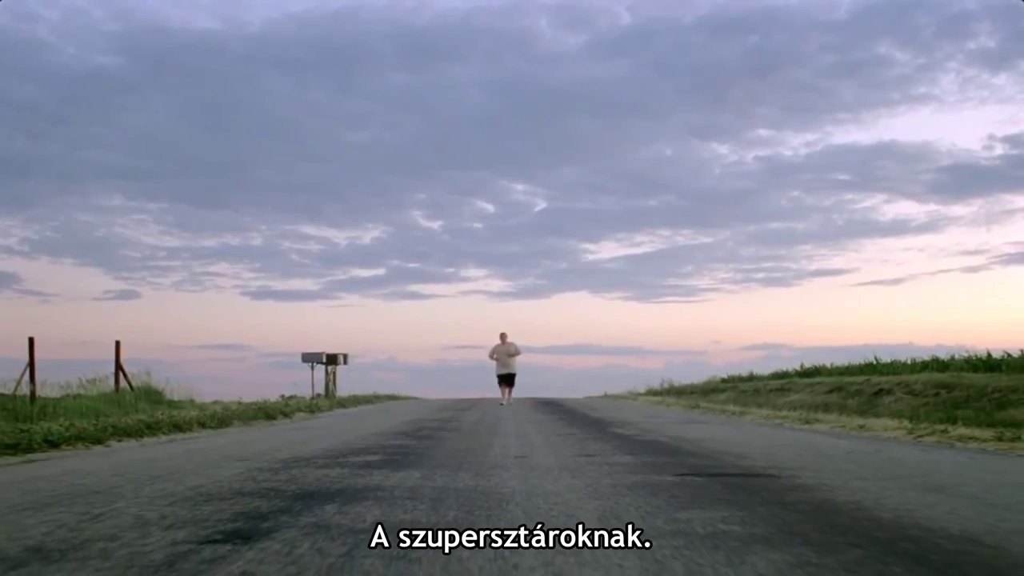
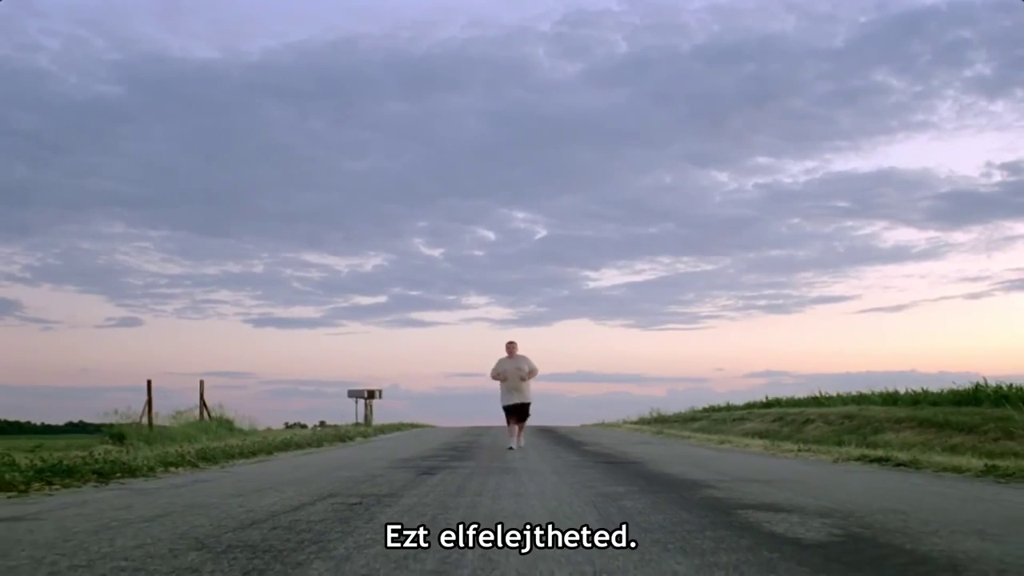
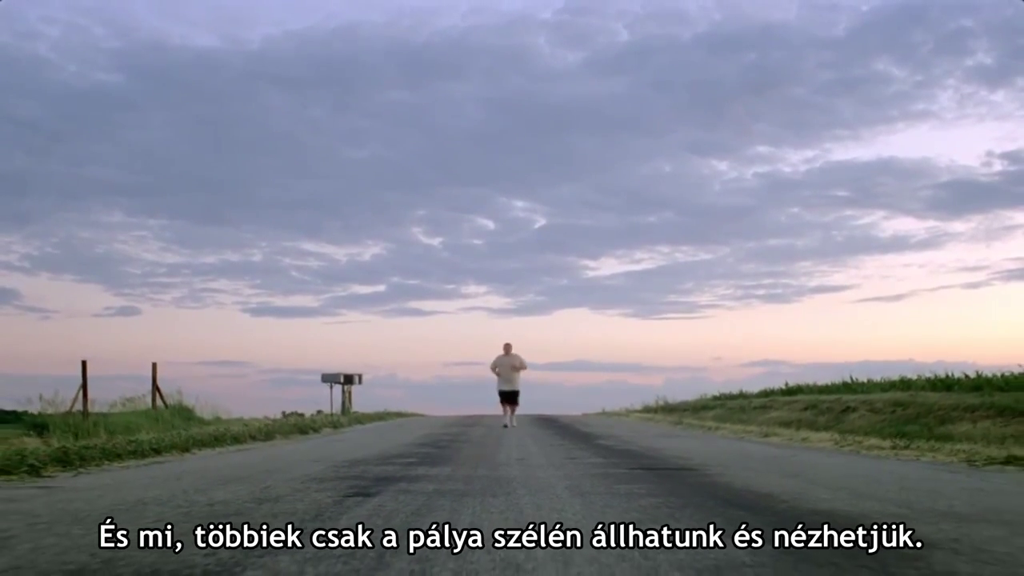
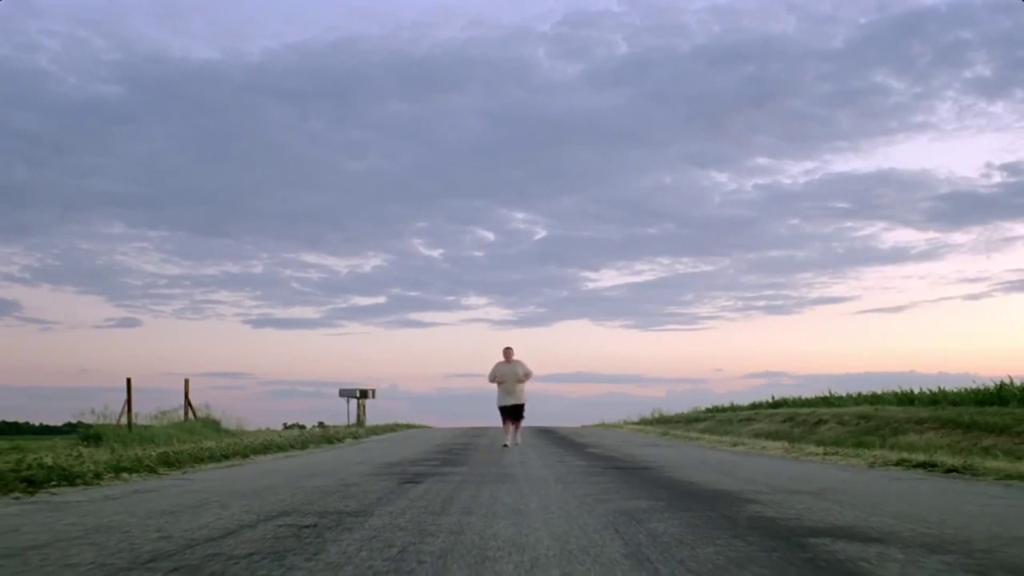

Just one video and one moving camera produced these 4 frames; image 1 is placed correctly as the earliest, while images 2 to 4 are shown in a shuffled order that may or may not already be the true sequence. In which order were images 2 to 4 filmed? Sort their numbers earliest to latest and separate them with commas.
3, 4, 2
